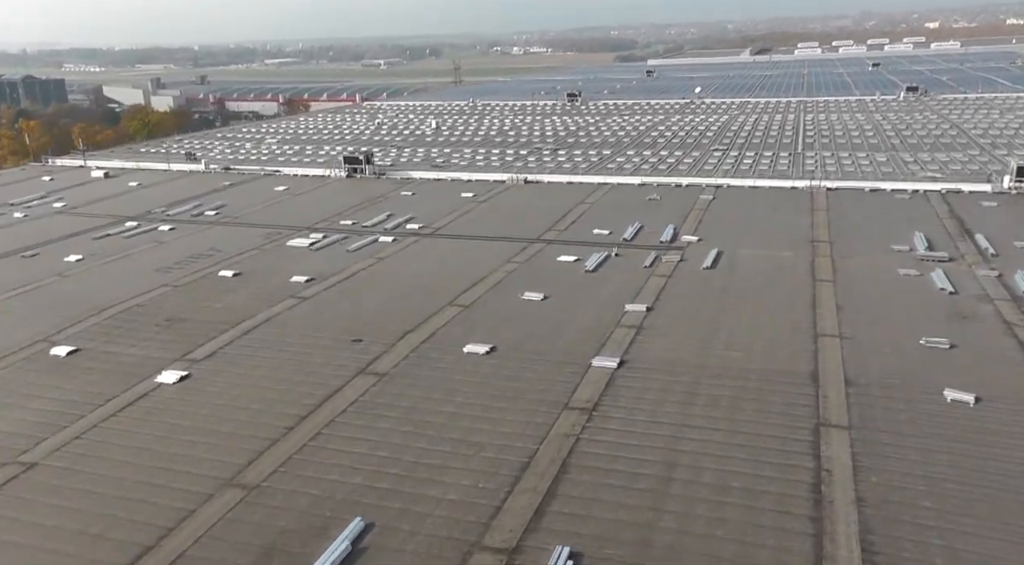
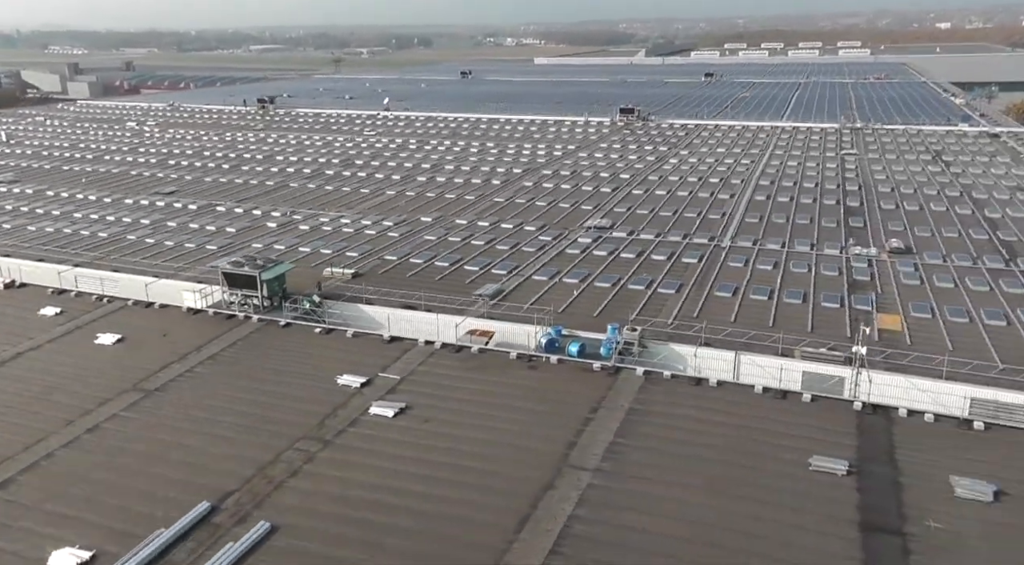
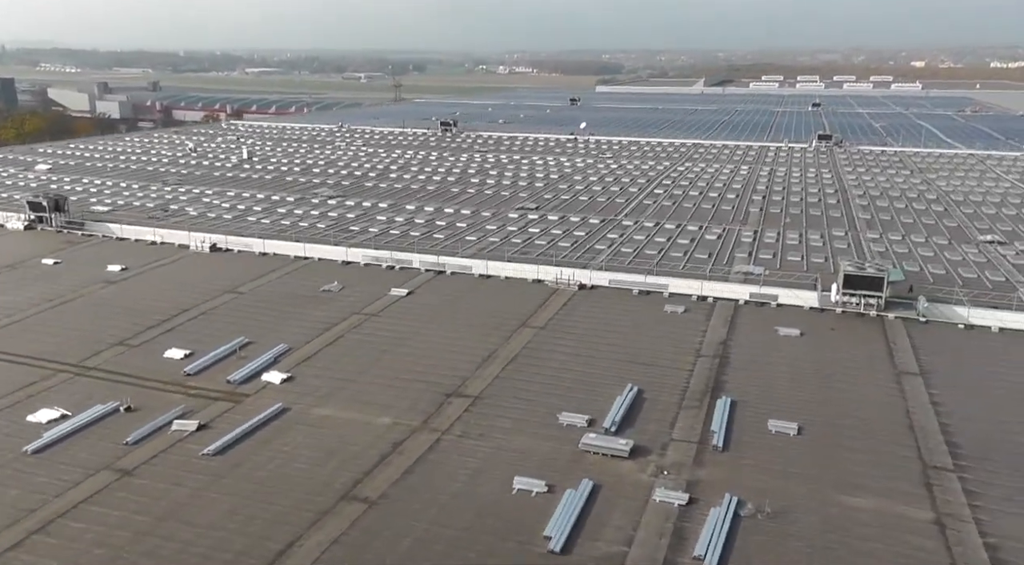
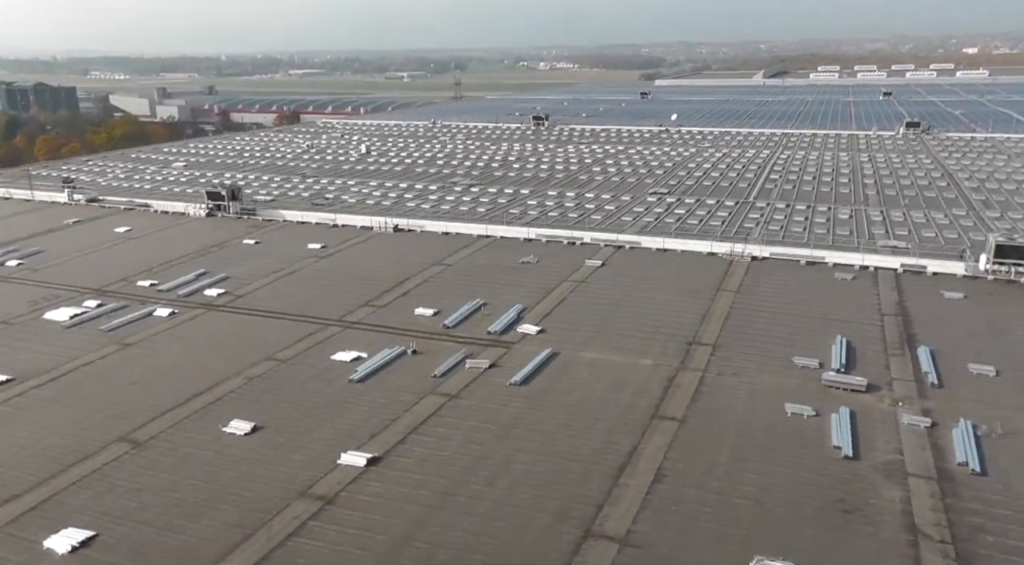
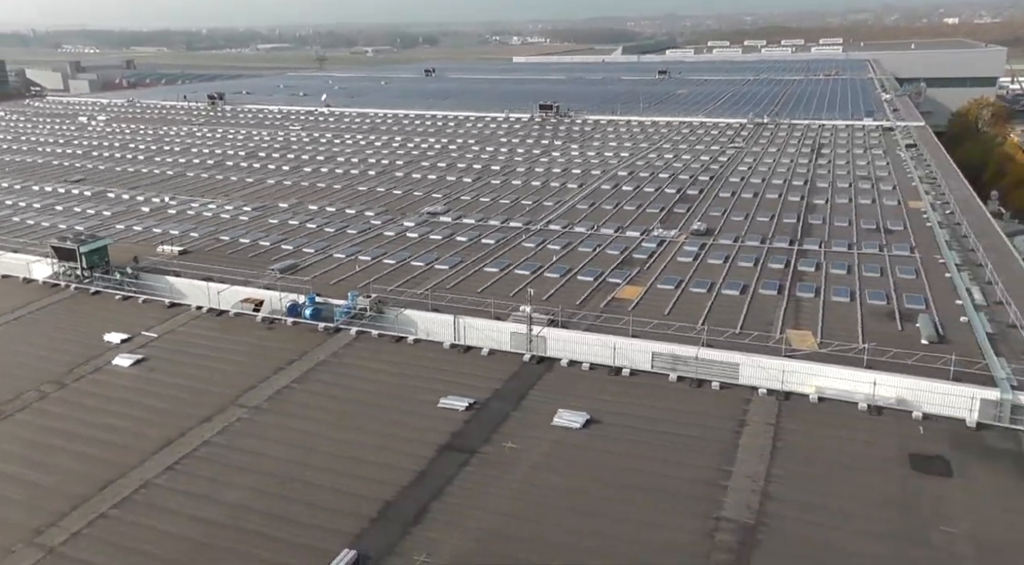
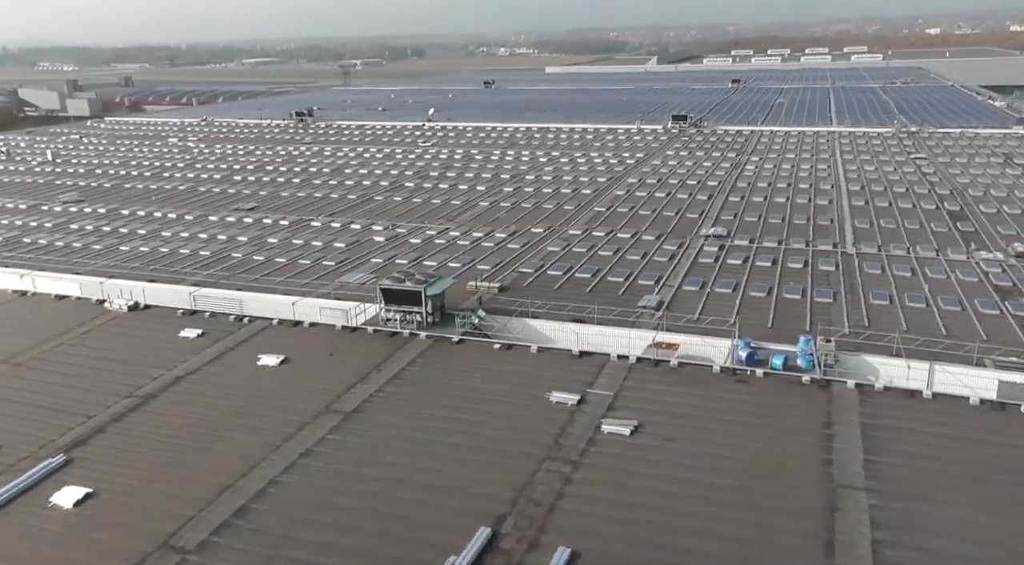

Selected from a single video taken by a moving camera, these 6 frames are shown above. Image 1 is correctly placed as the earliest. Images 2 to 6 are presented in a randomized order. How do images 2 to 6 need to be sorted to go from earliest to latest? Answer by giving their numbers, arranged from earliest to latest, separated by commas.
4, 3, 6, 2, 5
